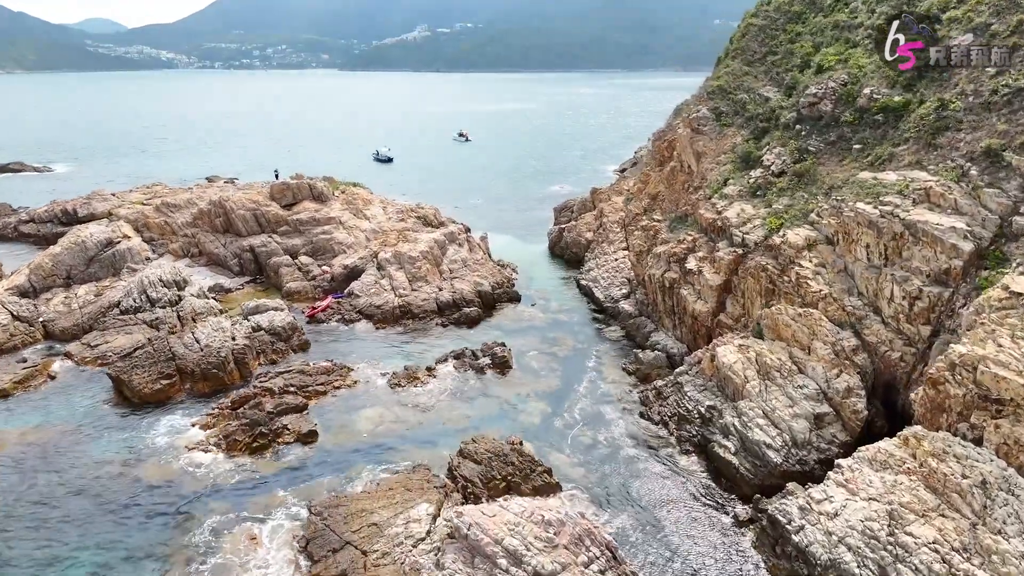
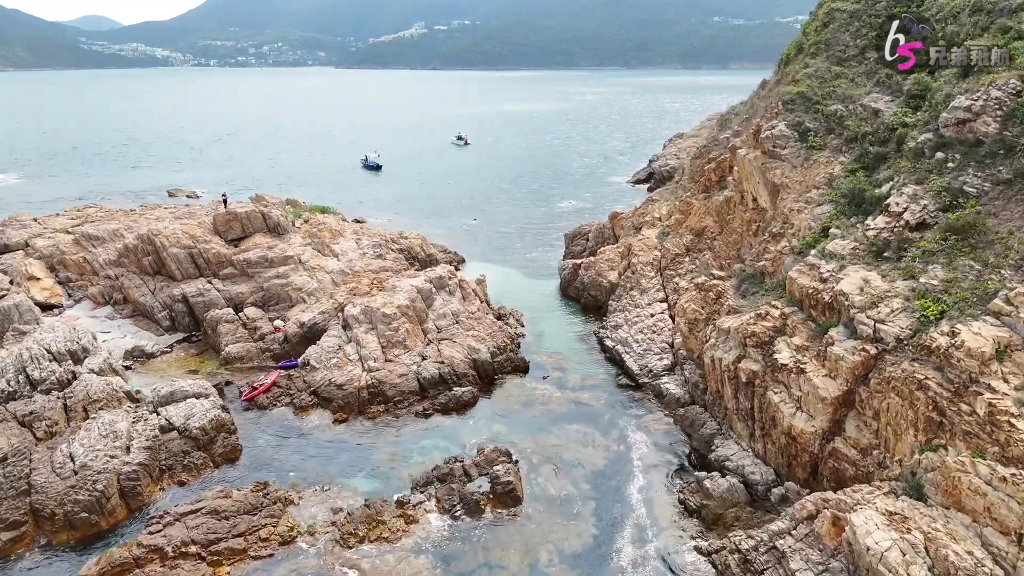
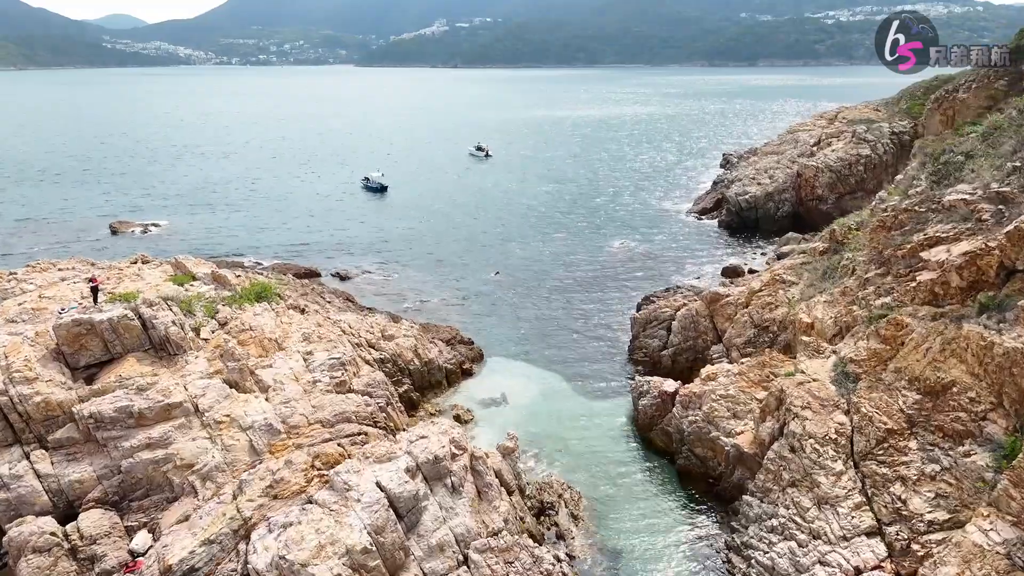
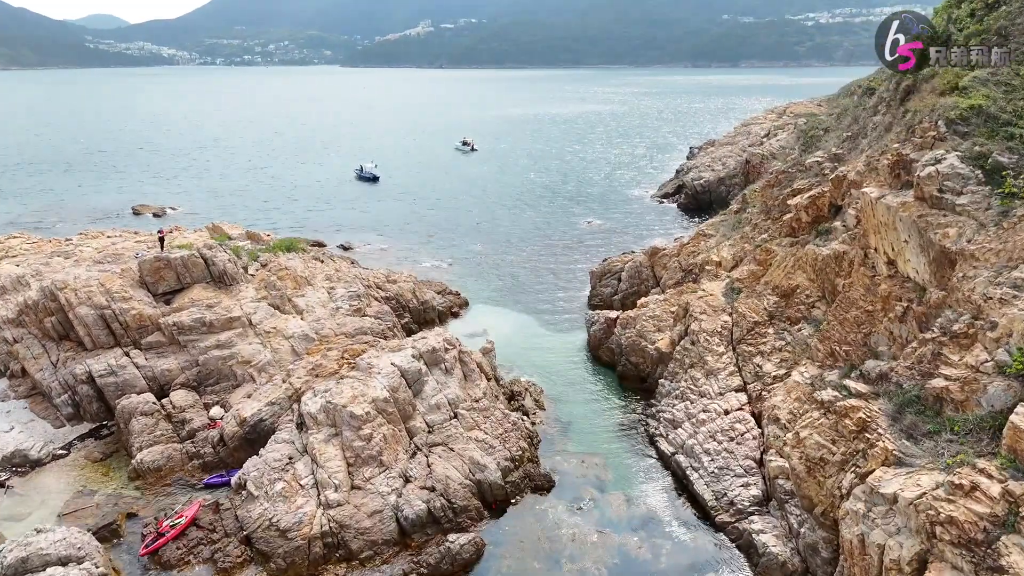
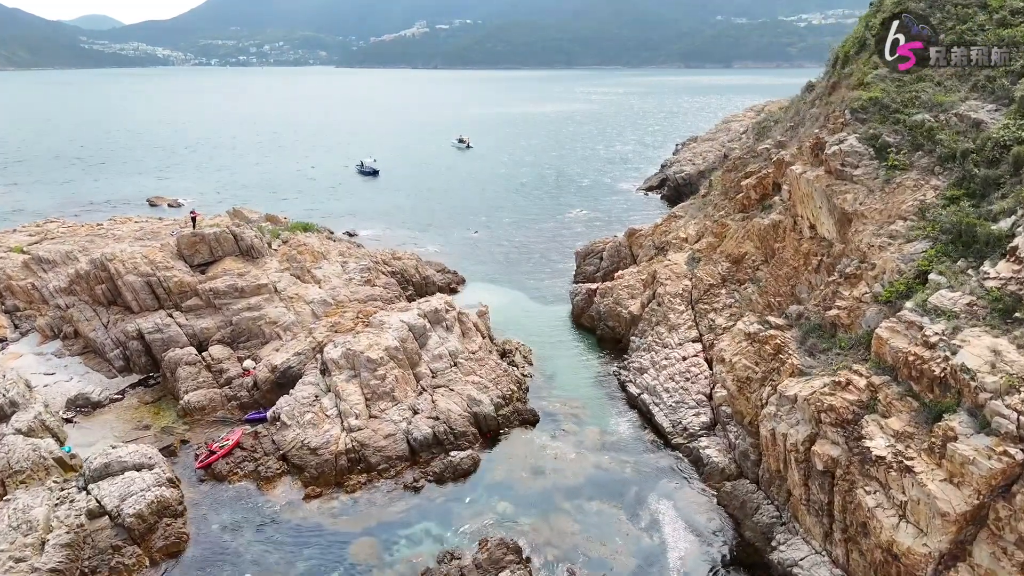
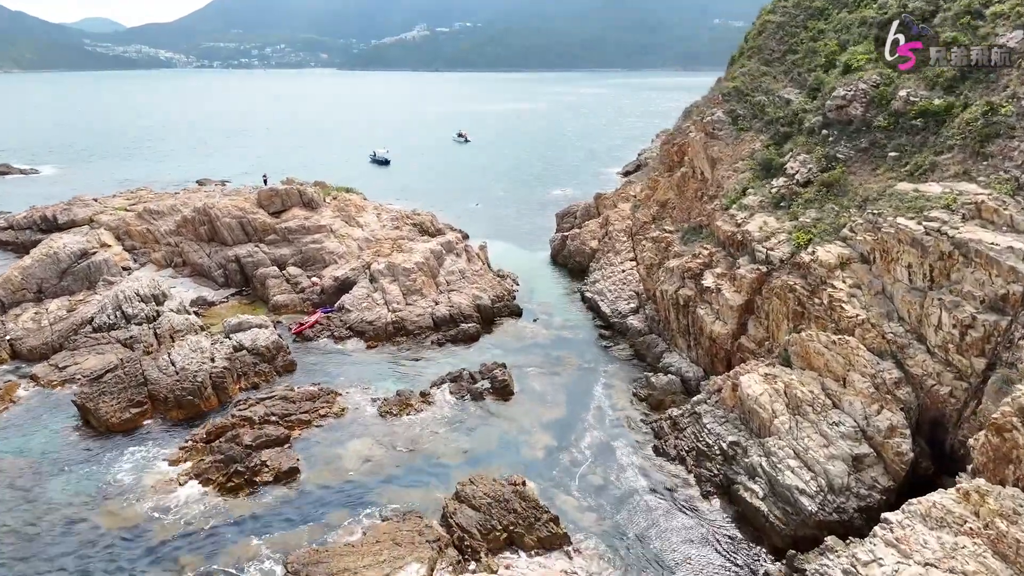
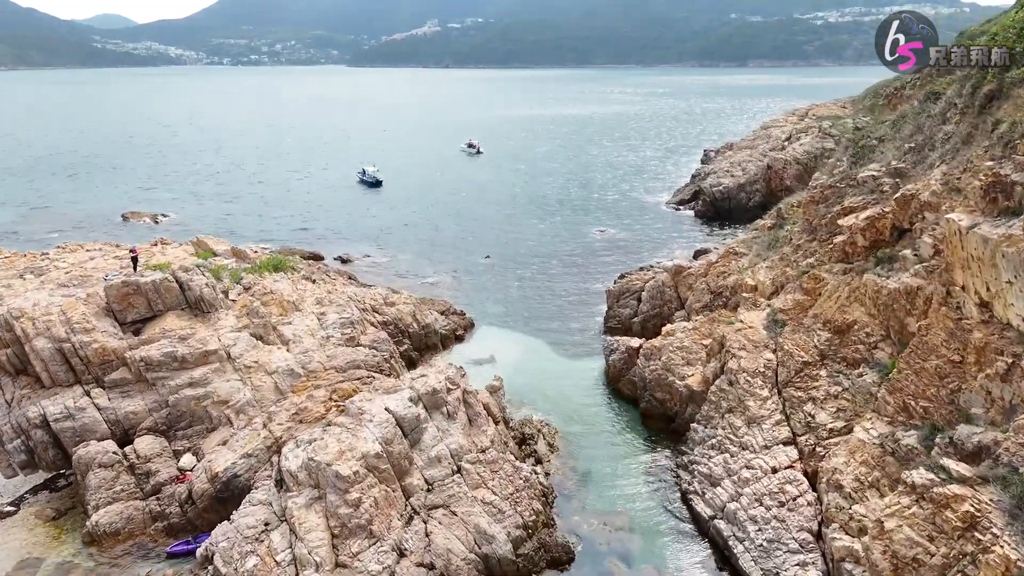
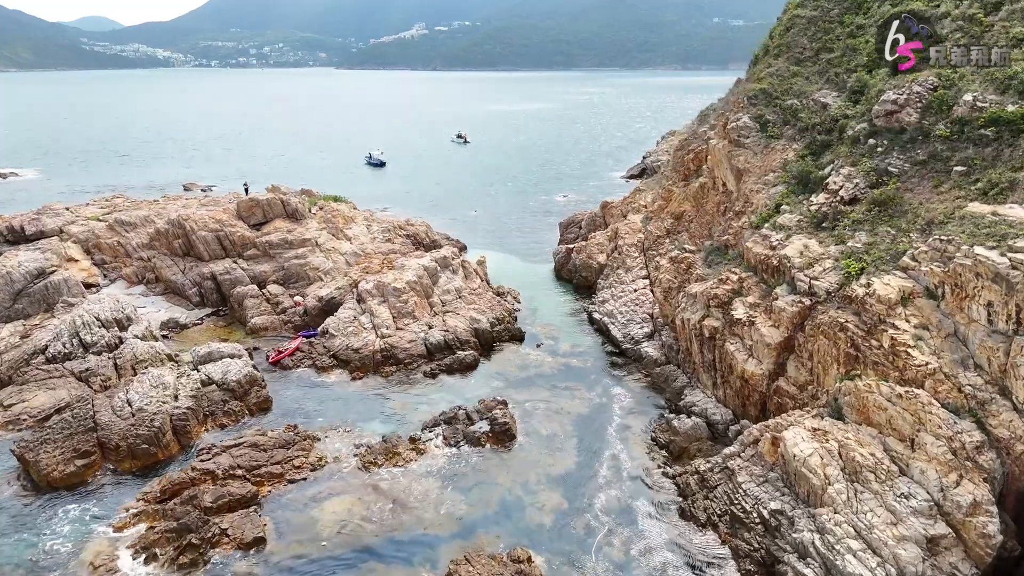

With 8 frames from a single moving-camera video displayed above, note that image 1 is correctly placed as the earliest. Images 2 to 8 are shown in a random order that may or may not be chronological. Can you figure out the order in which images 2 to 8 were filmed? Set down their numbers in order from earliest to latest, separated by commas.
6, 8, 2, 5, 4, 7, 3
